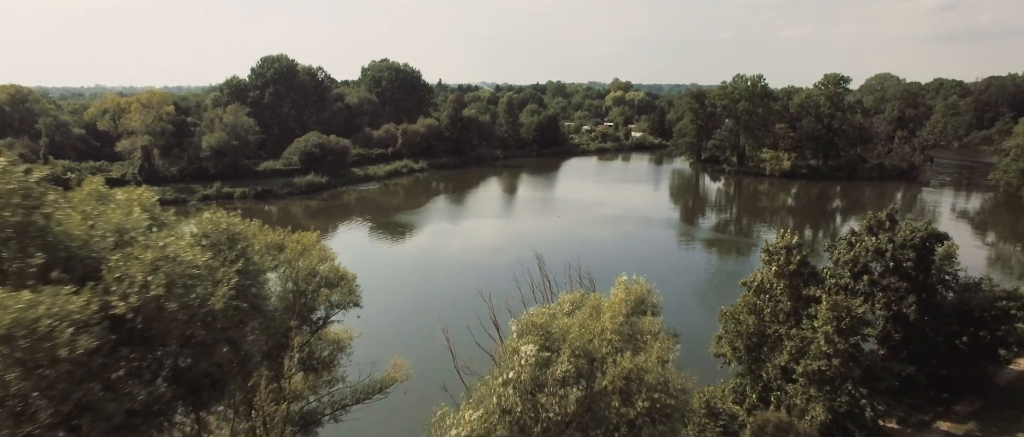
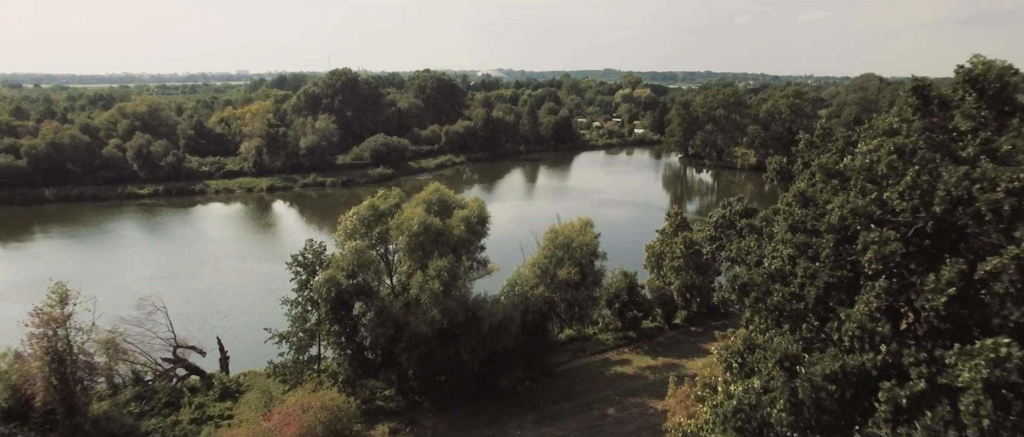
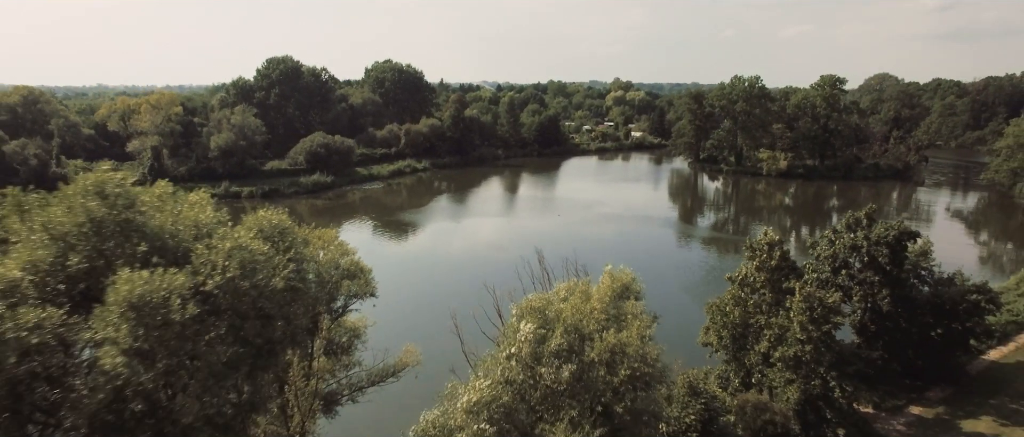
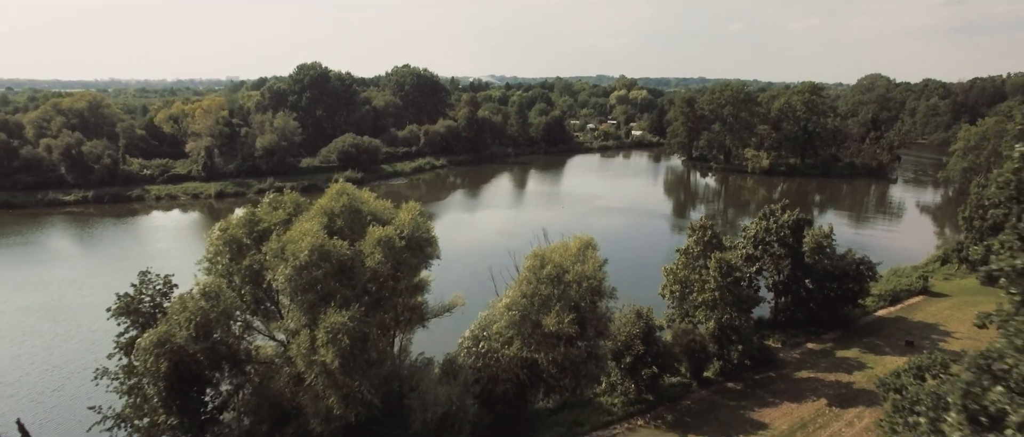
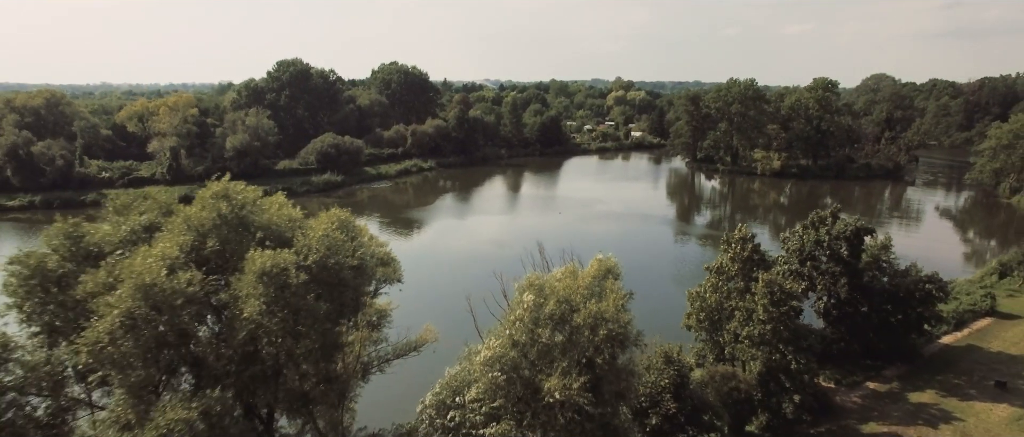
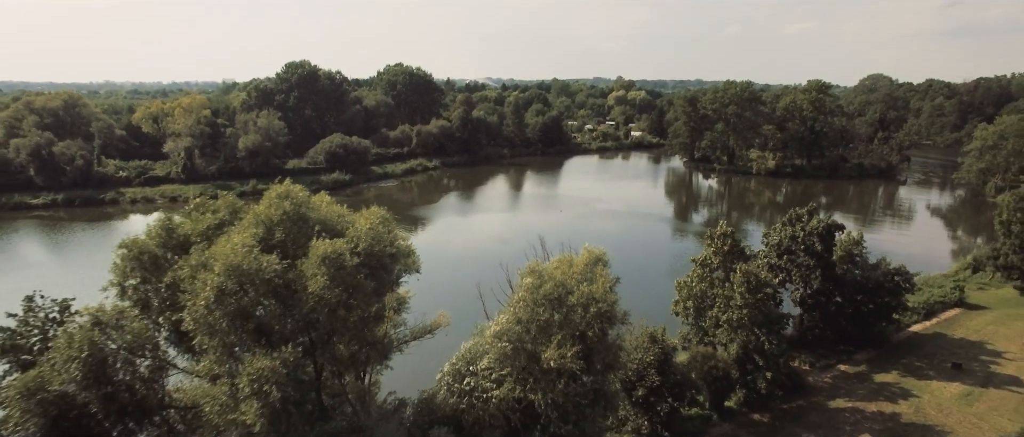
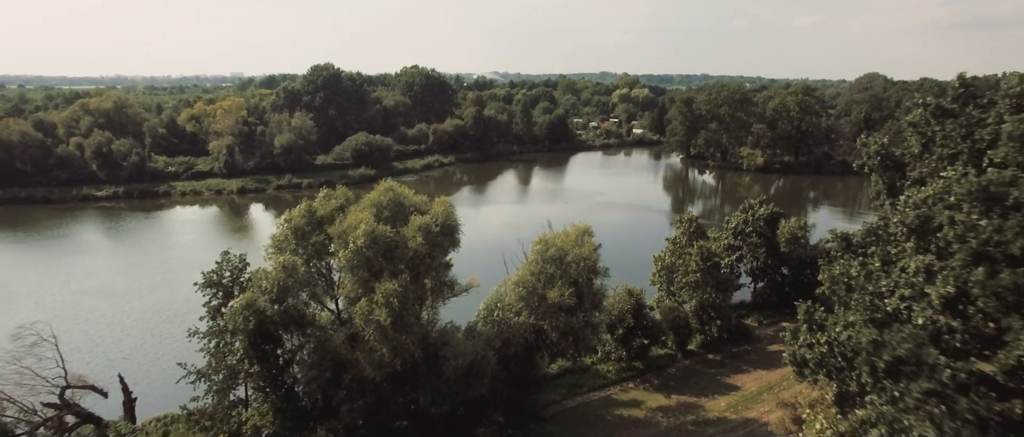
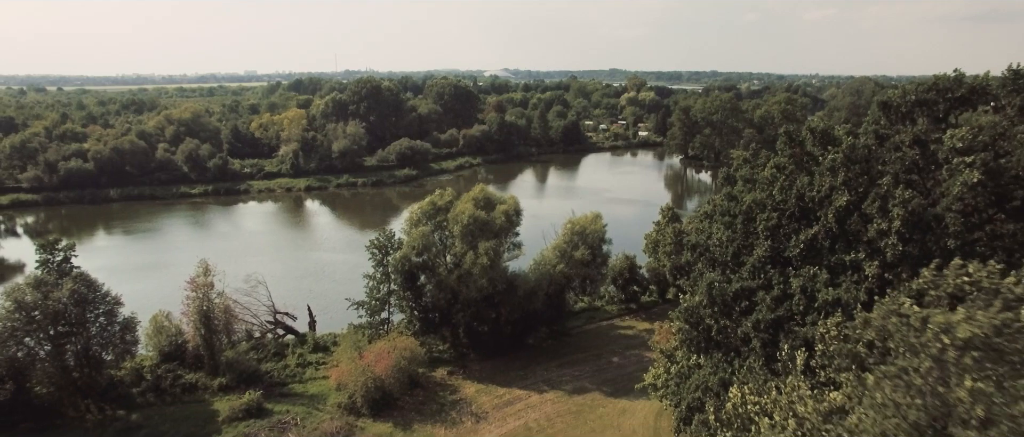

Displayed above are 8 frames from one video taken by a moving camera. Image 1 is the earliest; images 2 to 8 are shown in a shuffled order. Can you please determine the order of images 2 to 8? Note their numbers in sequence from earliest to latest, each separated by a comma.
3, 5, 6, 4, 7, 2, 8
